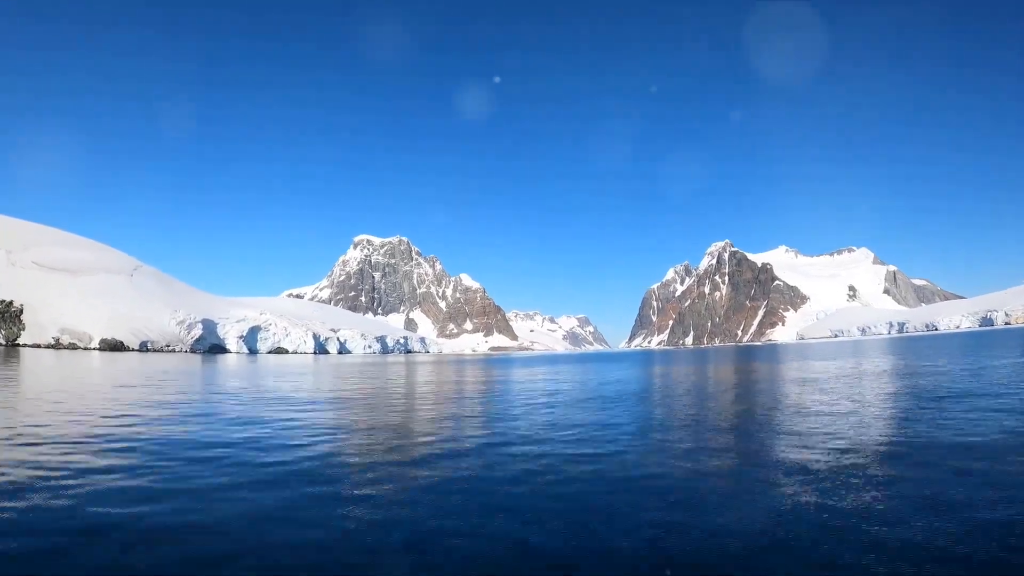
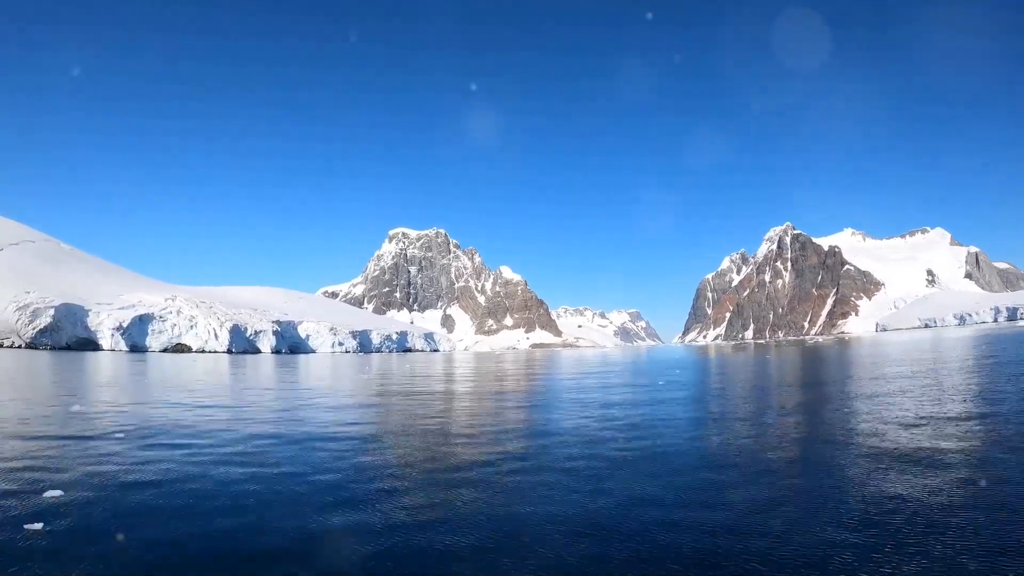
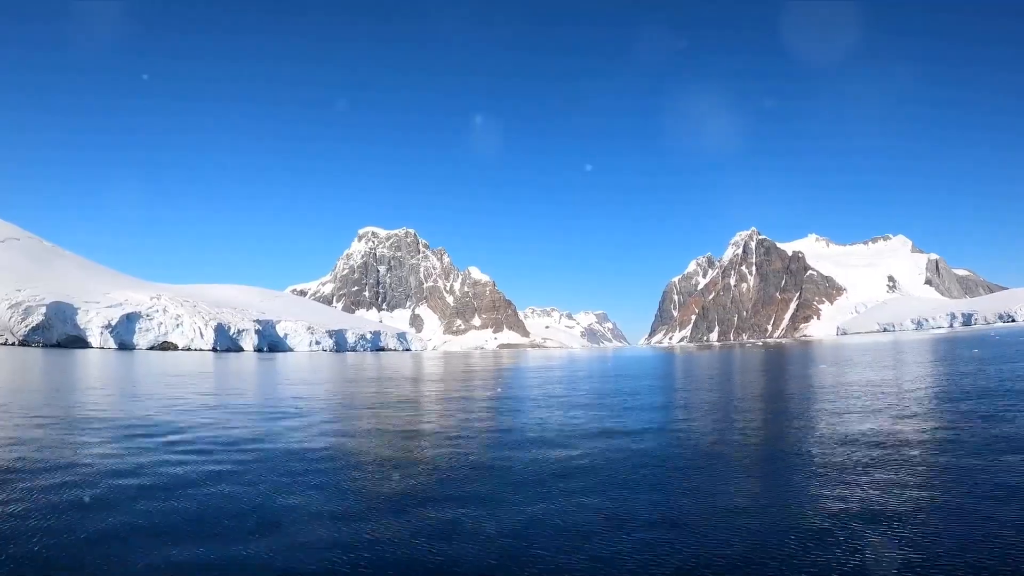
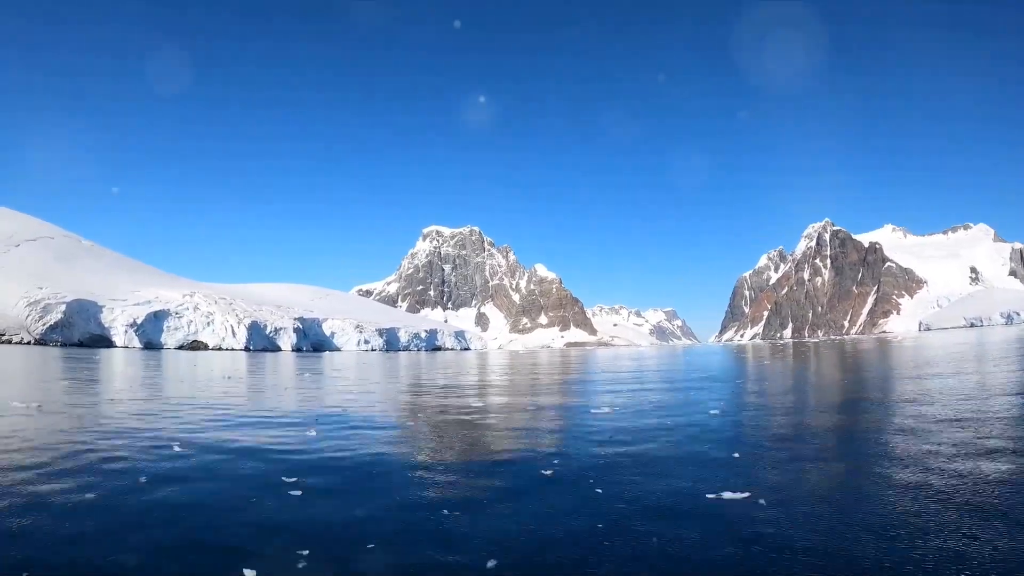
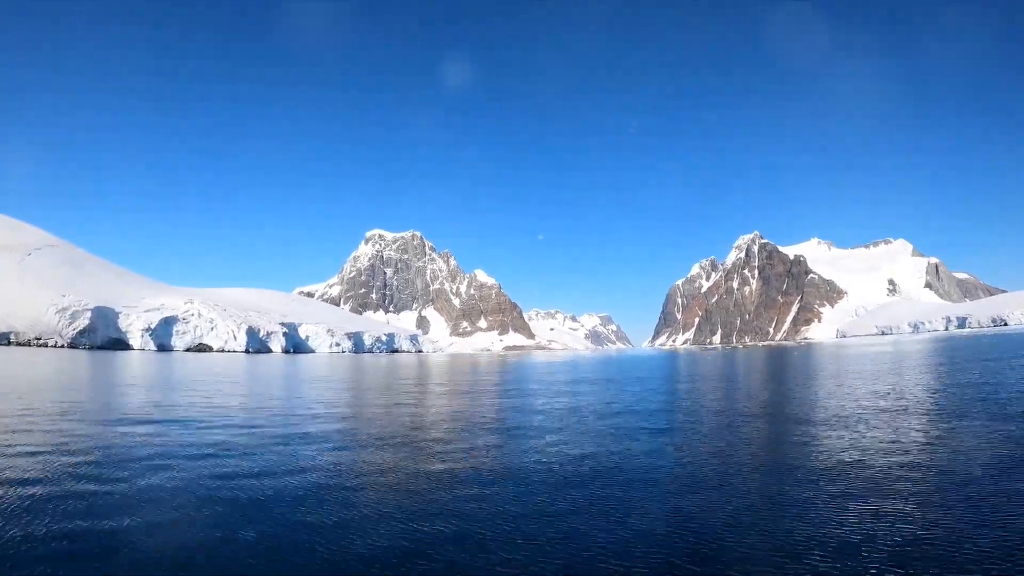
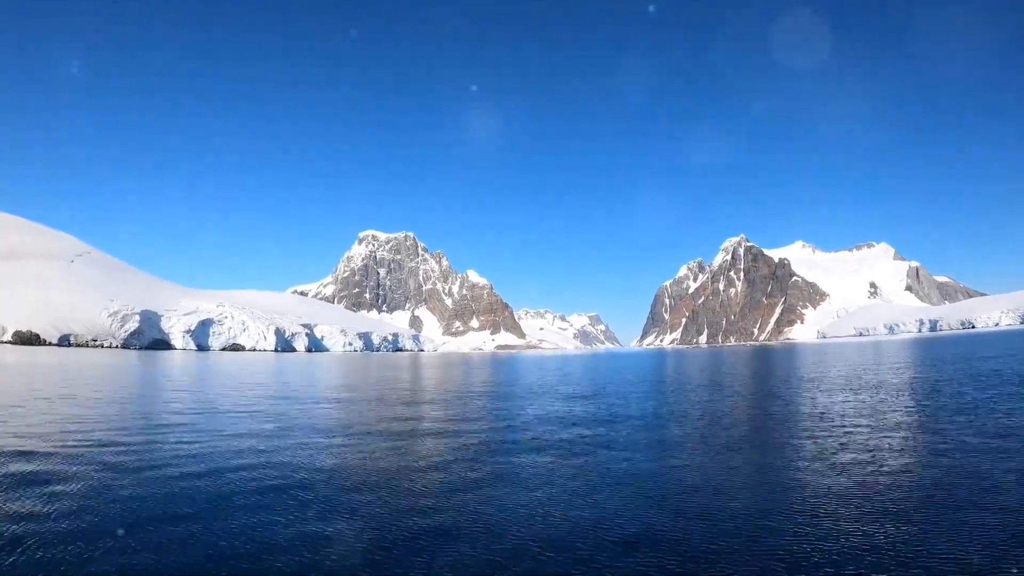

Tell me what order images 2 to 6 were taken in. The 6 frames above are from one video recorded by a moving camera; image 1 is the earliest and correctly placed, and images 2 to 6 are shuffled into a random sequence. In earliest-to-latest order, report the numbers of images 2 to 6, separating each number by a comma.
6, 5, 3, 2, 4
